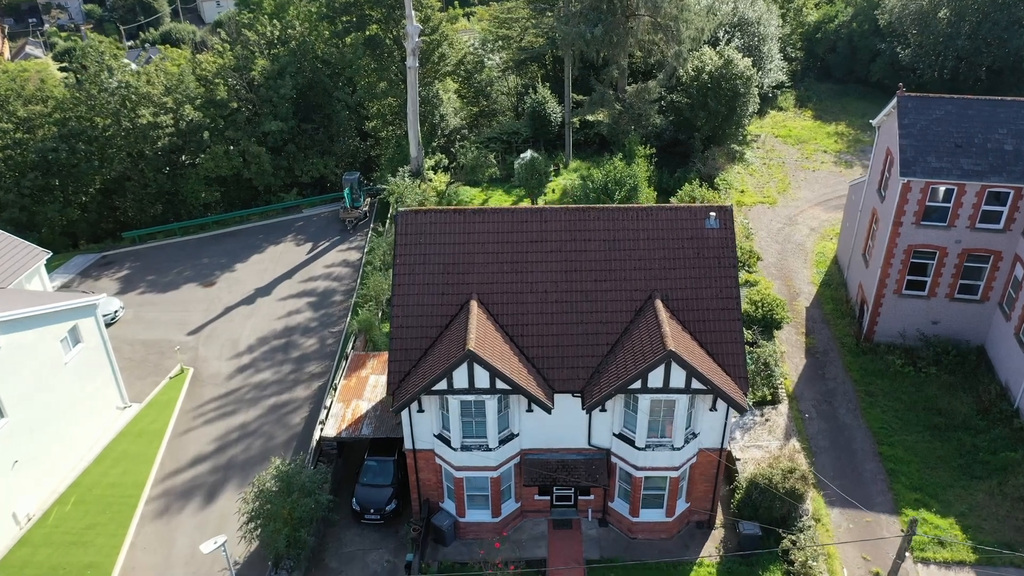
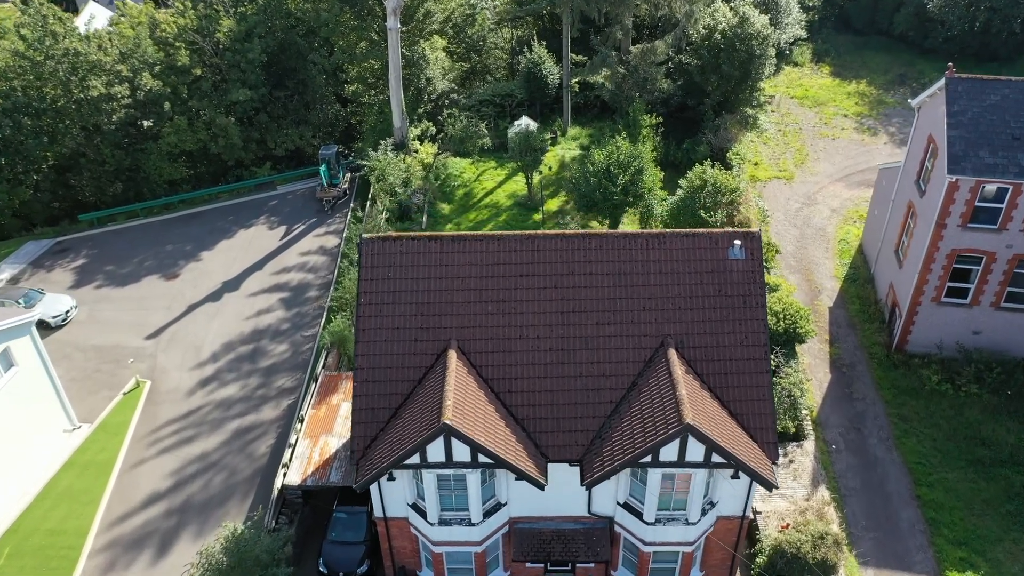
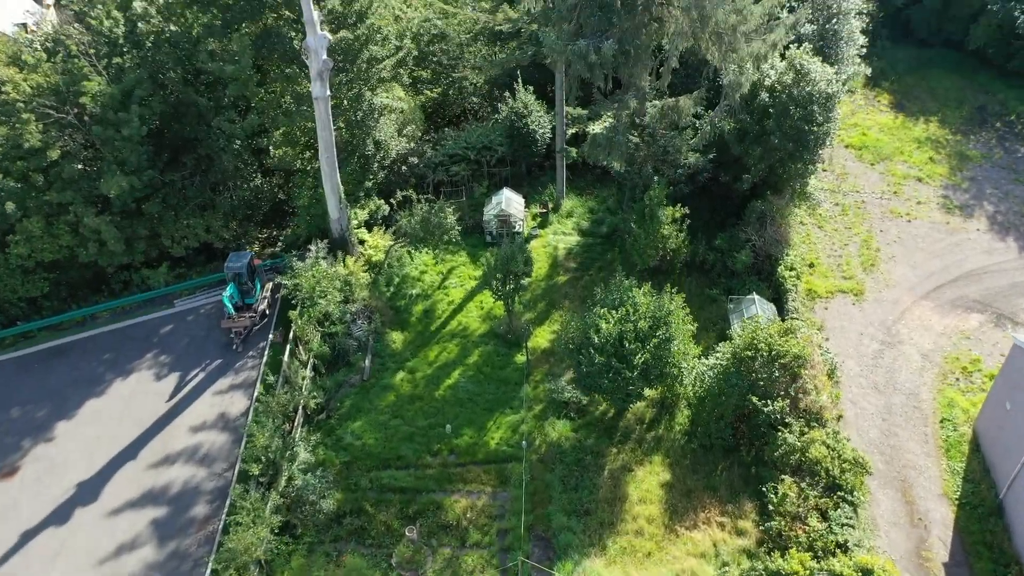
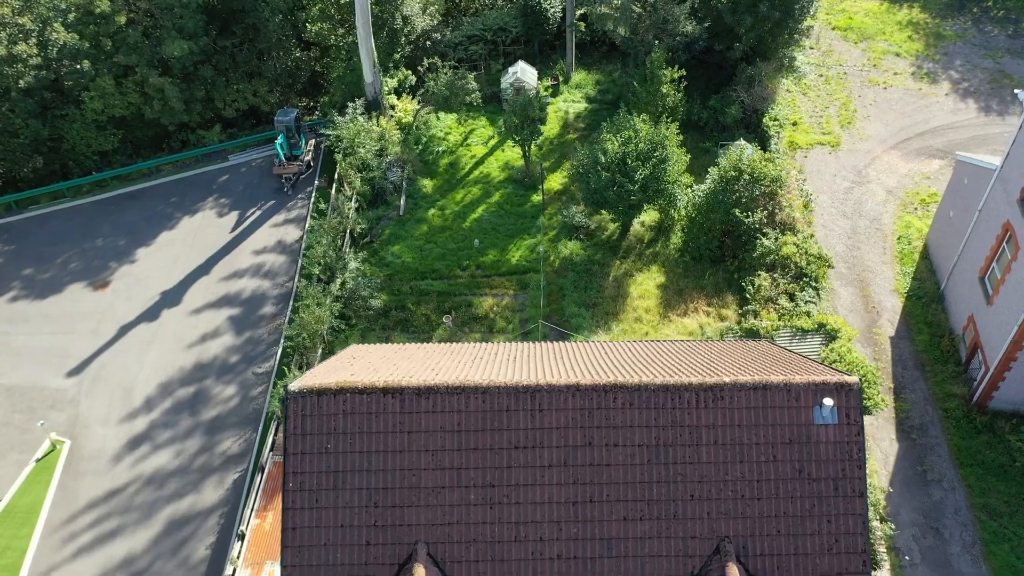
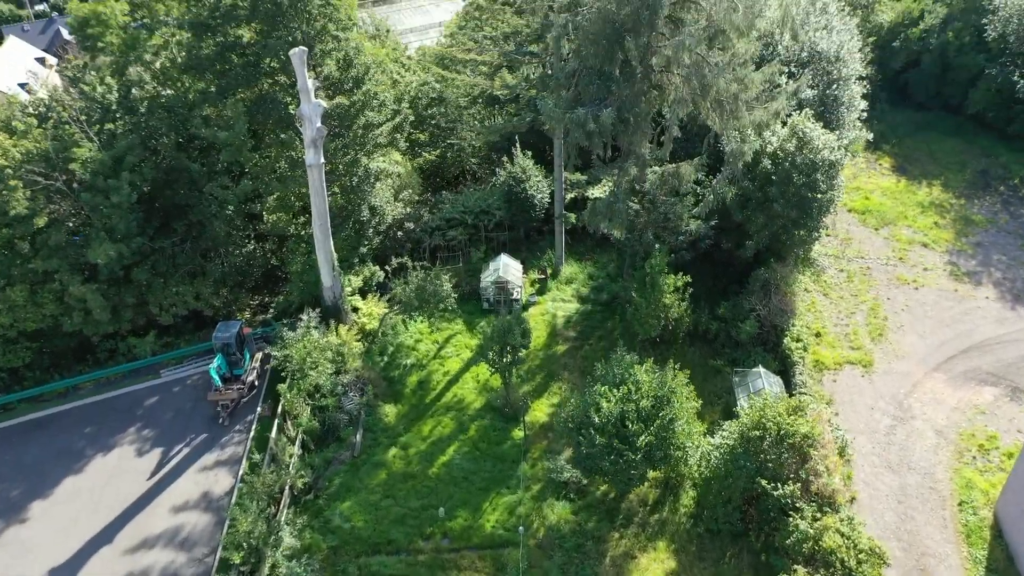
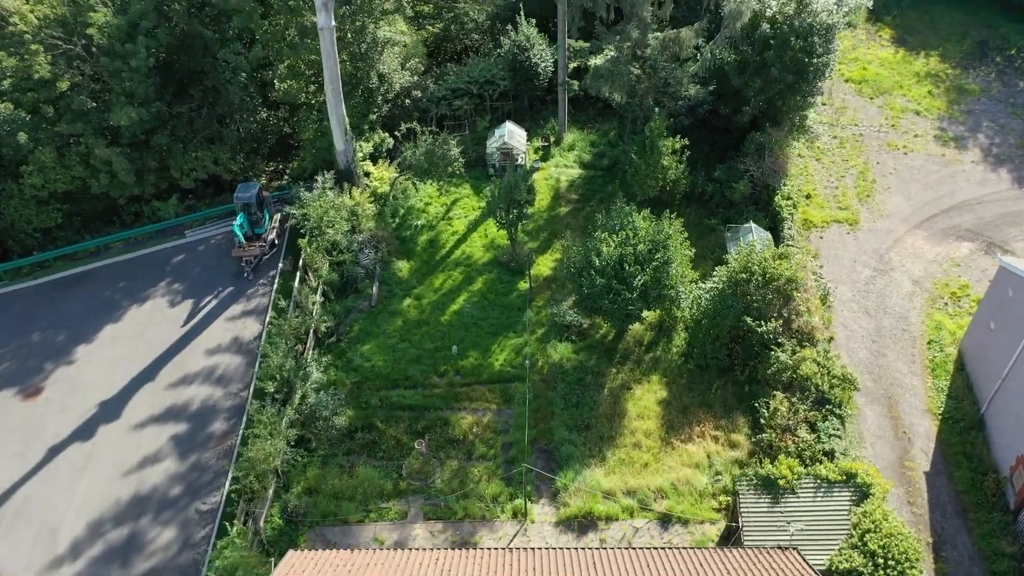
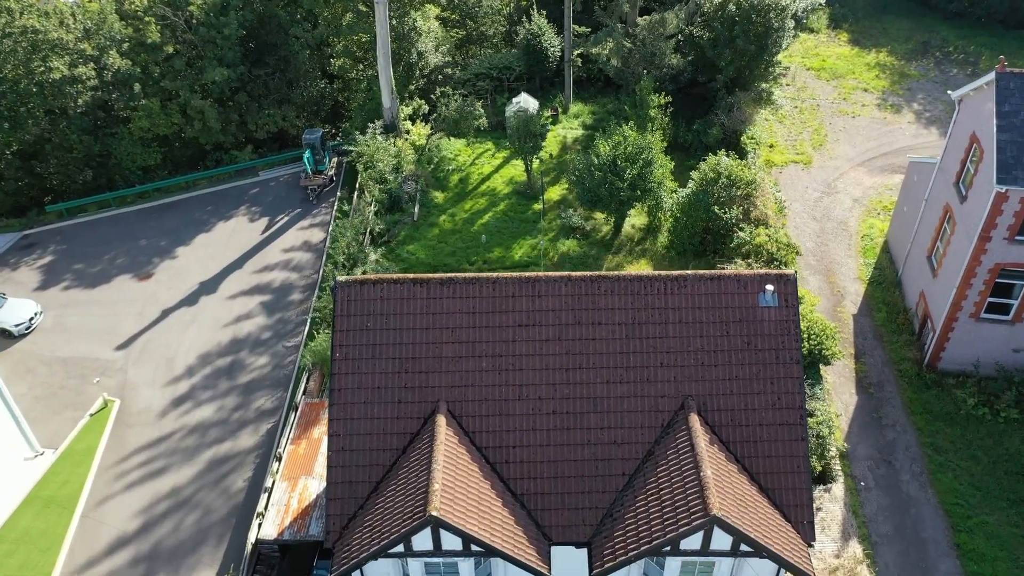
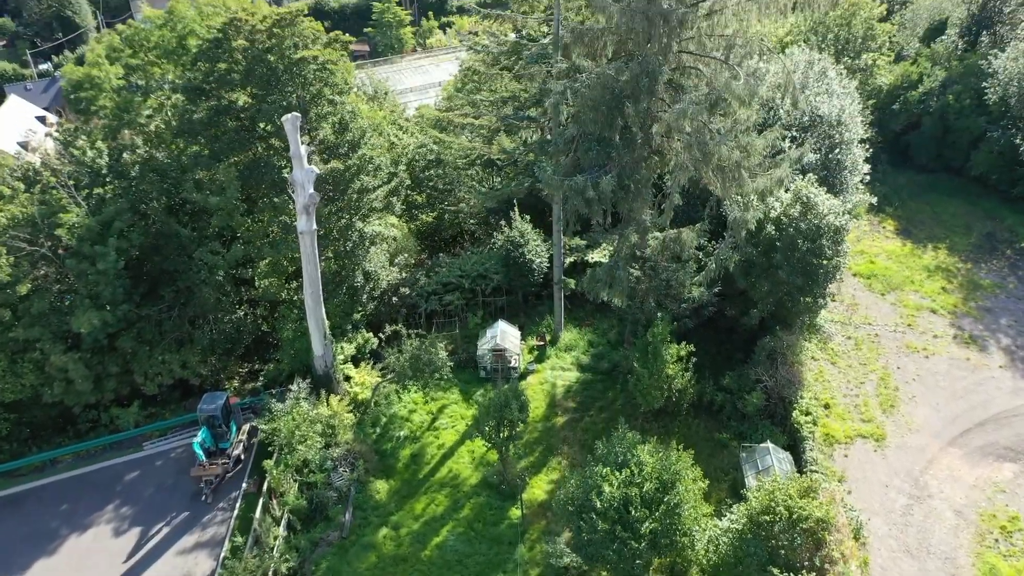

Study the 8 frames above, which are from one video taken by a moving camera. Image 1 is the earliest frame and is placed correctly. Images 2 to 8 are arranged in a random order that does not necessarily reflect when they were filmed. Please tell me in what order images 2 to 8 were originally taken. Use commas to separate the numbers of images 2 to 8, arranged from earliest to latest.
2, 7, 4, 6, 3, 5, 8
